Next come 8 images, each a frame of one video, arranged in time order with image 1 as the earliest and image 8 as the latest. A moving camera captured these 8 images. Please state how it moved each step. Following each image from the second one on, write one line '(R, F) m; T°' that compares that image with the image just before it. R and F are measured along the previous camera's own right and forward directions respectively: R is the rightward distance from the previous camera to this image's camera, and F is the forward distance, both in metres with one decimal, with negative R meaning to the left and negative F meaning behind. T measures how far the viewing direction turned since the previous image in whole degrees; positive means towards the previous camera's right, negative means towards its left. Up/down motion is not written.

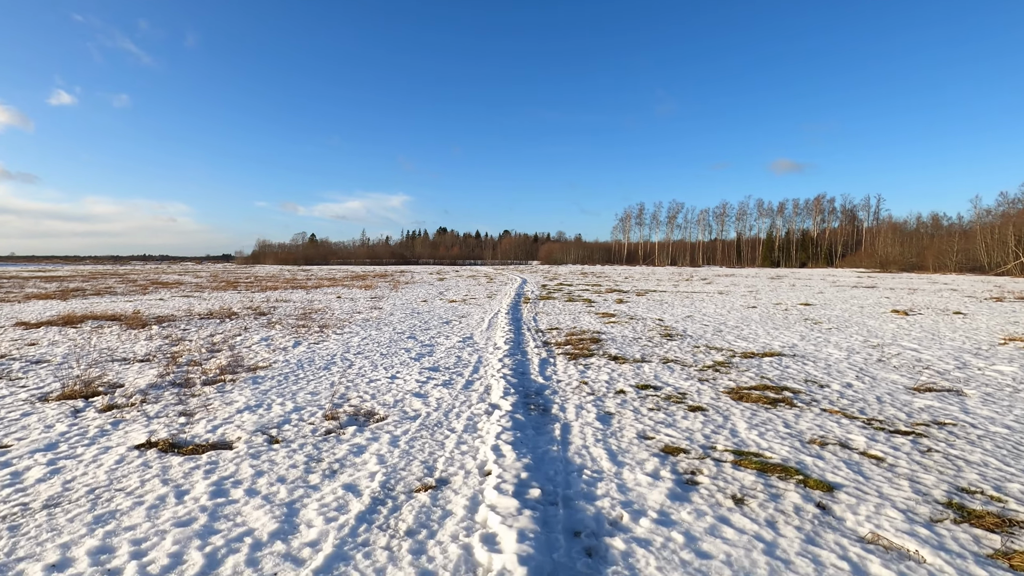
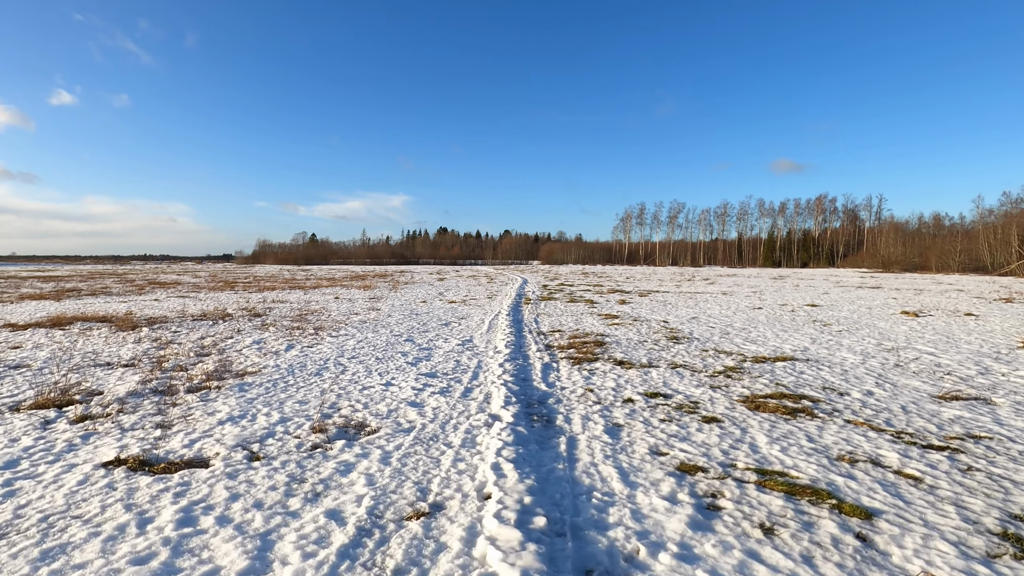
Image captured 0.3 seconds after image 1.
(0.0, +0.5) m; 0°
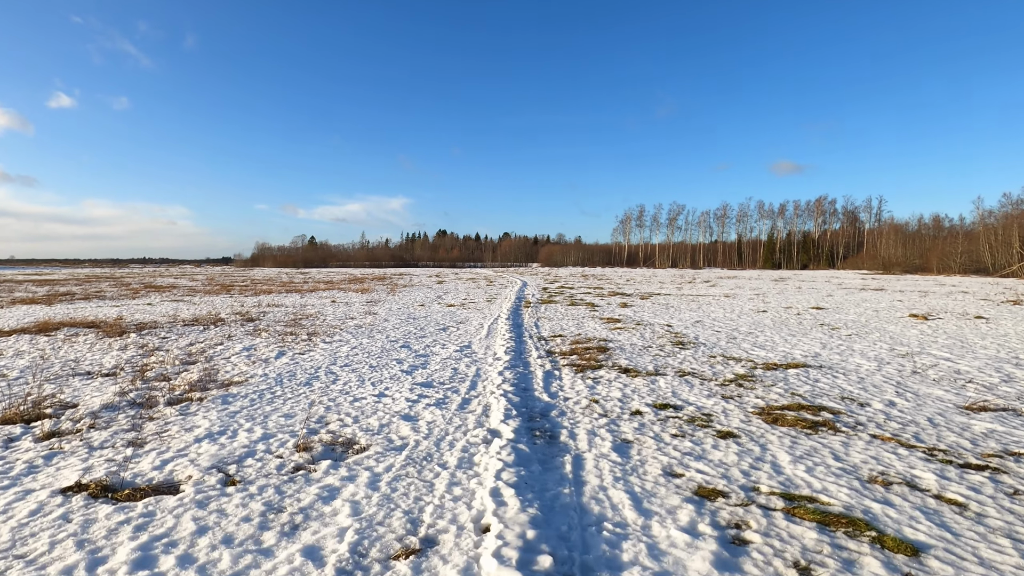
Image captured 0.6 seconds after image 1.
(0.0, +0.5) m; 0°
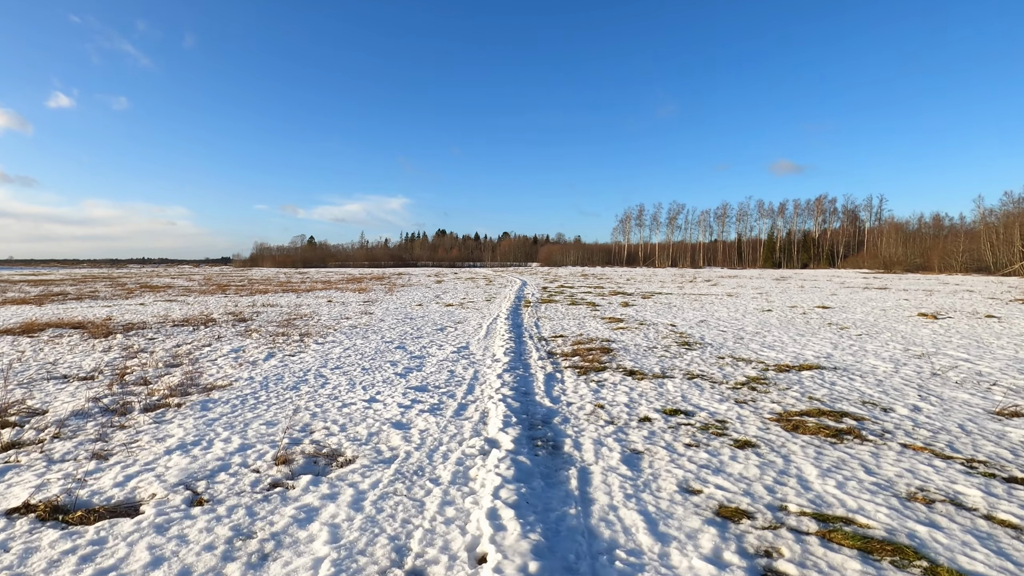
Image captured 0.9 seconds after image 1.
(0.0, +0.5) m; 0°
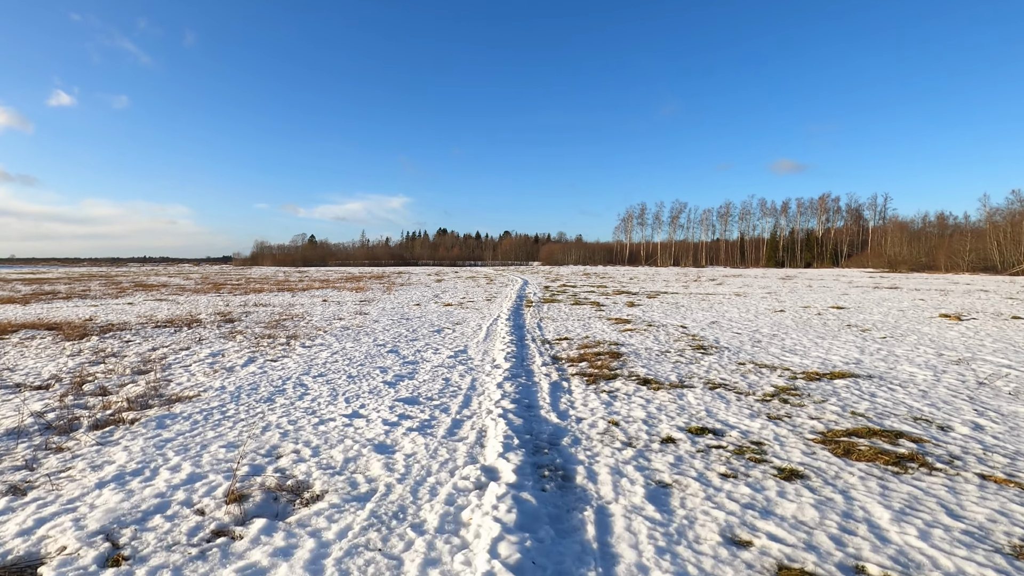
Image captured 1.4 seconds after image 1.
(0.0, +0.9) m; 0°
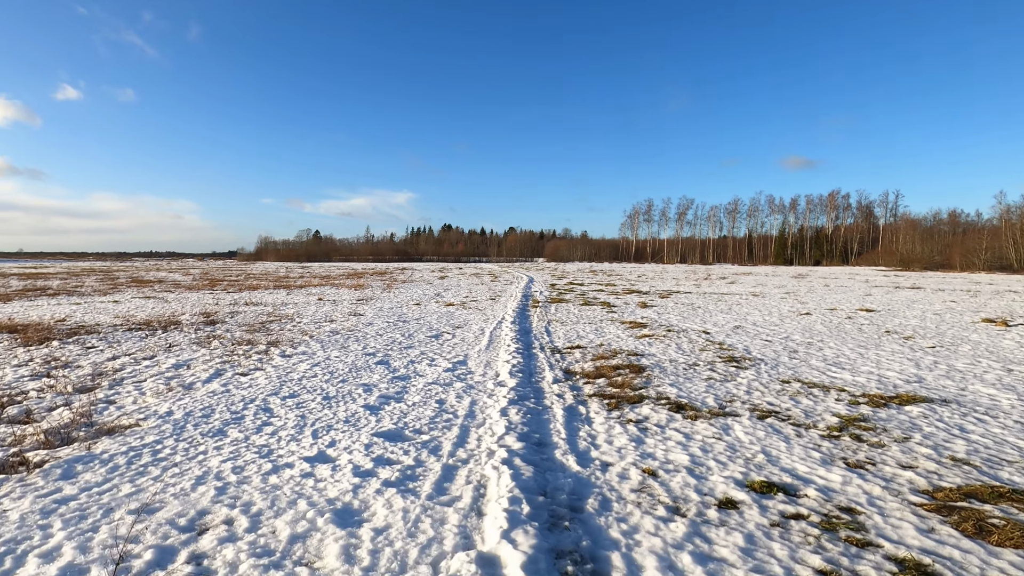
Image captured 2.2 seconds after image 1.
(0.0, +1.4) m; 0°
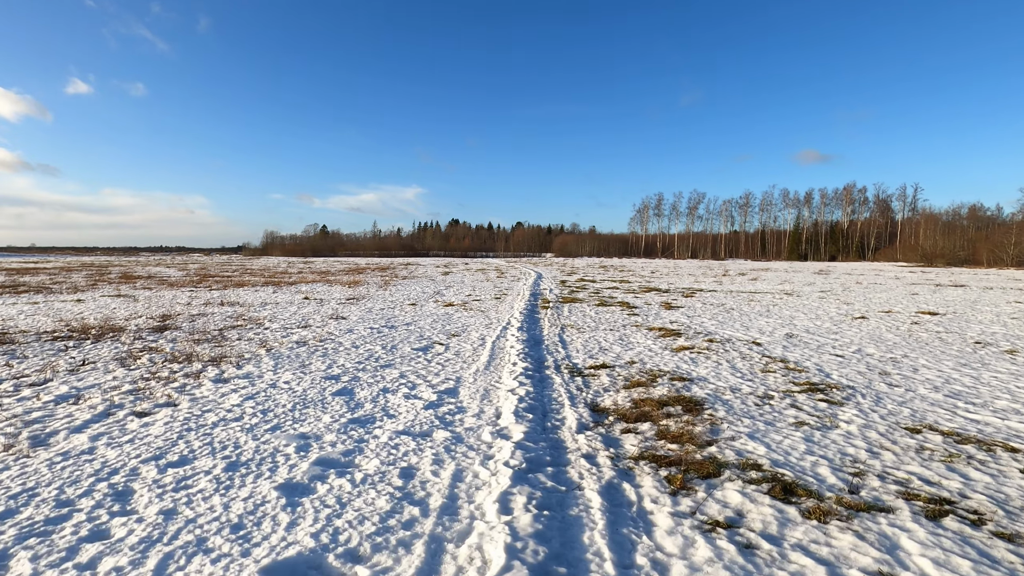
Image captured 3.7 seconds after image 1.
(0.0, +2.7) m; -1°
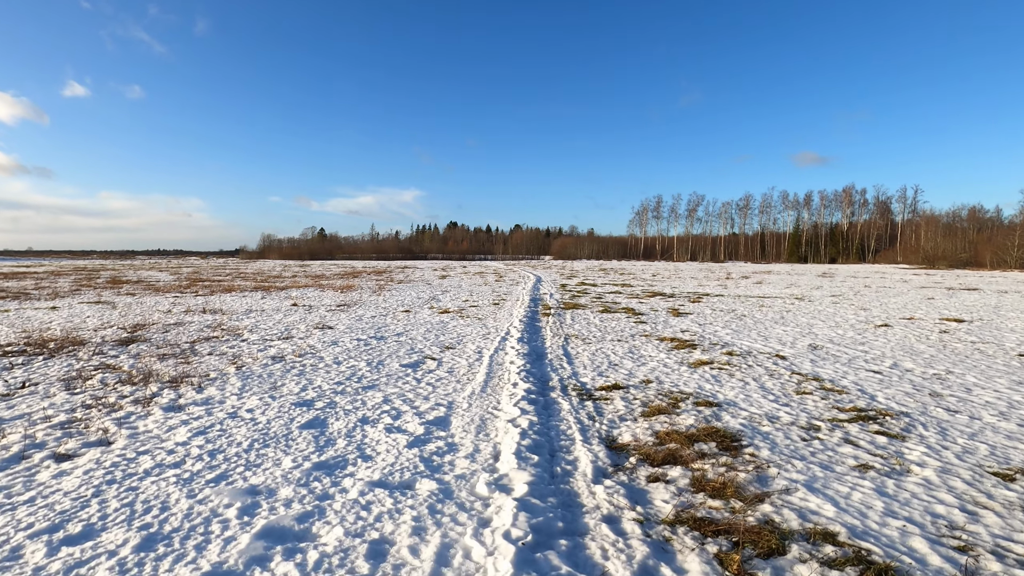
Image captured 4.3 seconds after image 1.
(0.0, +1.1) m; 0°
